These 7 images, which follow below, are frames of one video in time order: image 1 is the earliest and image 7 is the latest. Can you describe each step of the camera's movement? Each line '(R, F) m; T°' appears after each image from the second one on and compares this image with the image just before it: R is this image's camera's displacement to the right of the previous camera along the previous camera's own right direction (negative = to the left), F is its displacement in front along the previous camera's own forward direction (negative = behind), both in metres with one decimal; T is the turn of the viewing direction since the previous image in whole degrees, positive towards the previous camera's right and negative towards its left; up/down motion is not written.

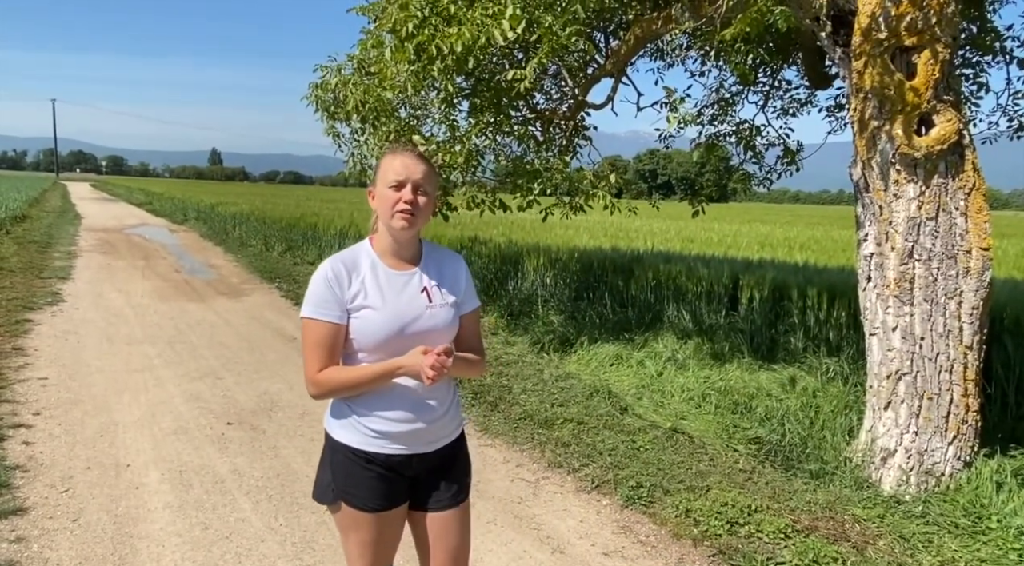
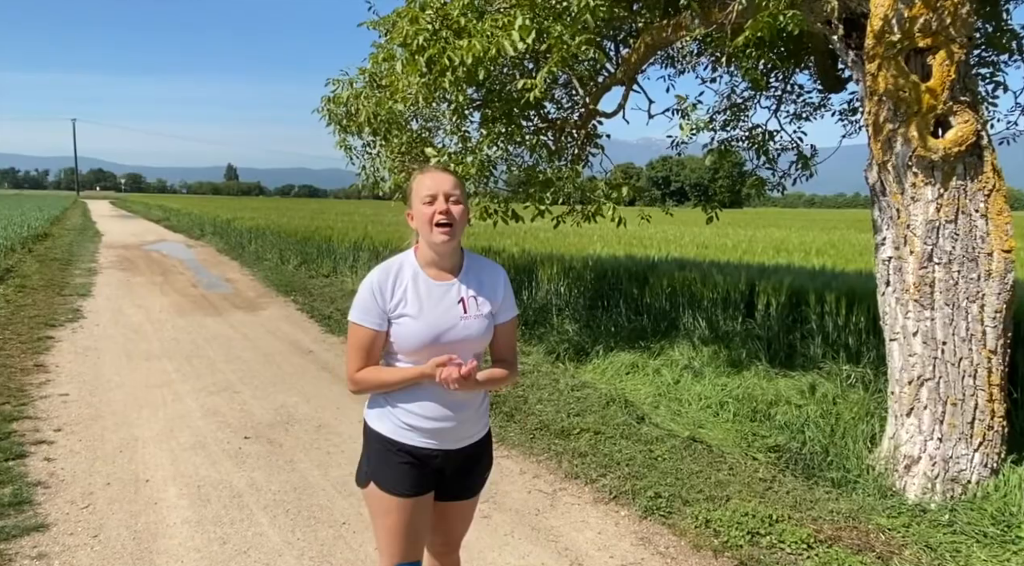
(0.0, 0.0) m; -1°
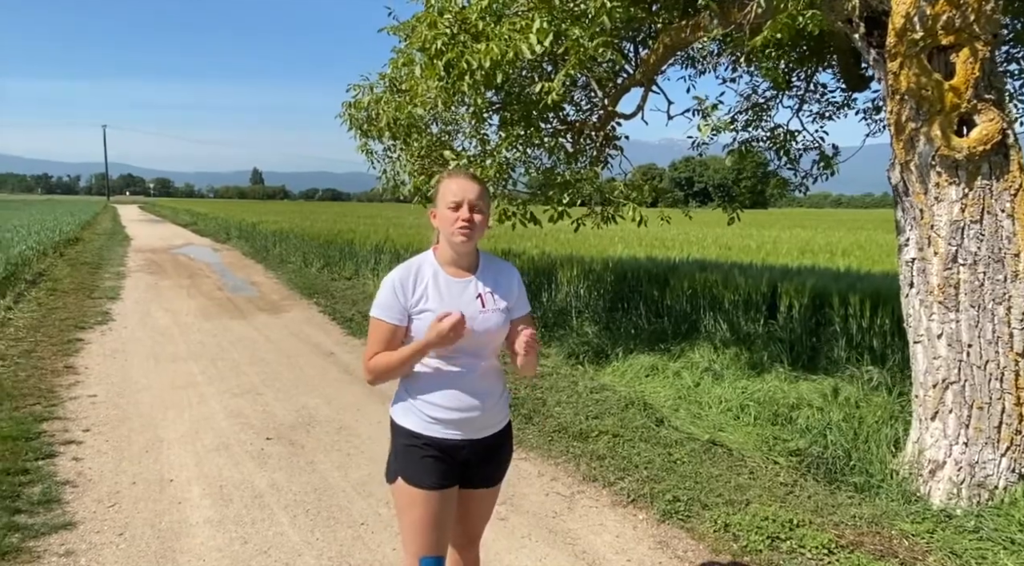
(0.0, 0.0) m; -2°
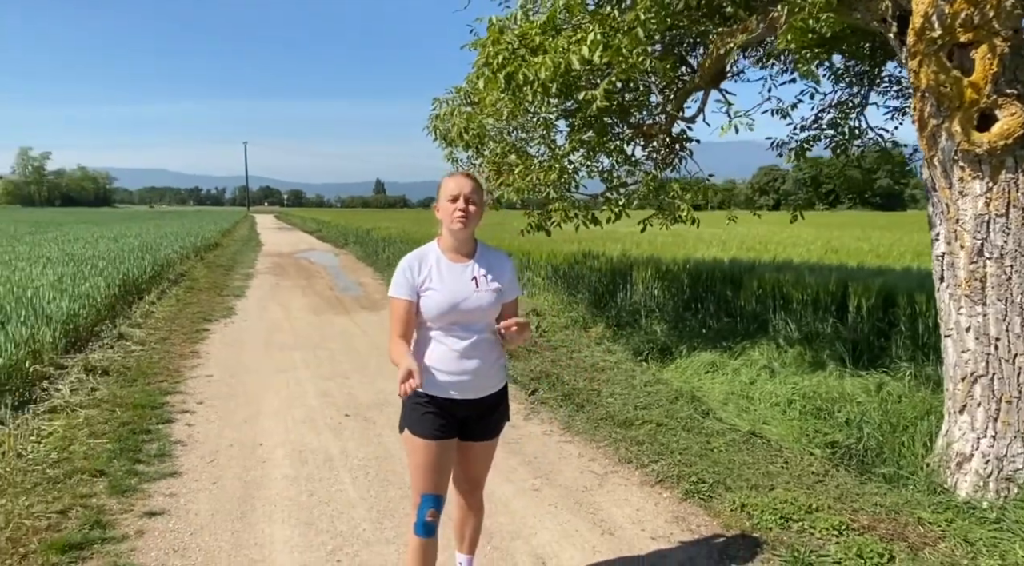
(+0.5, -0.4) m; -10°
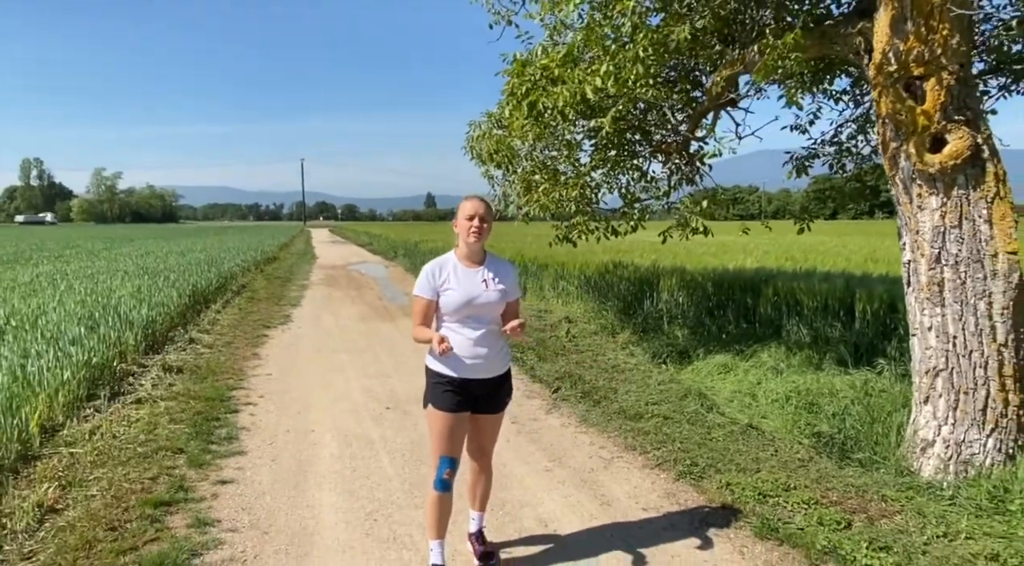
(+0.2, -0.6) m; -4°
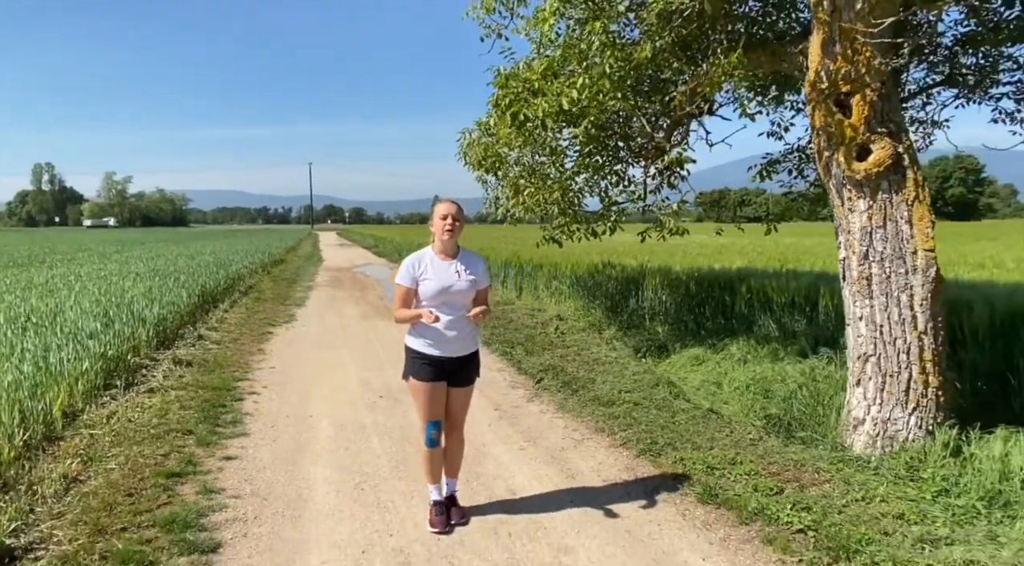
(+0.2, -0.5) m; -1°
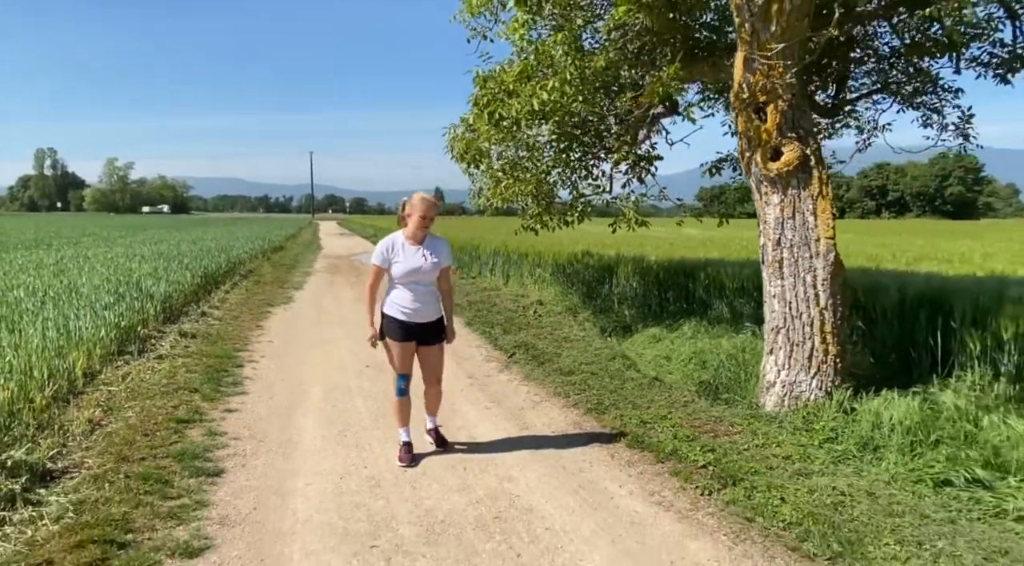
(+0.3, -0.7) m; 0°
